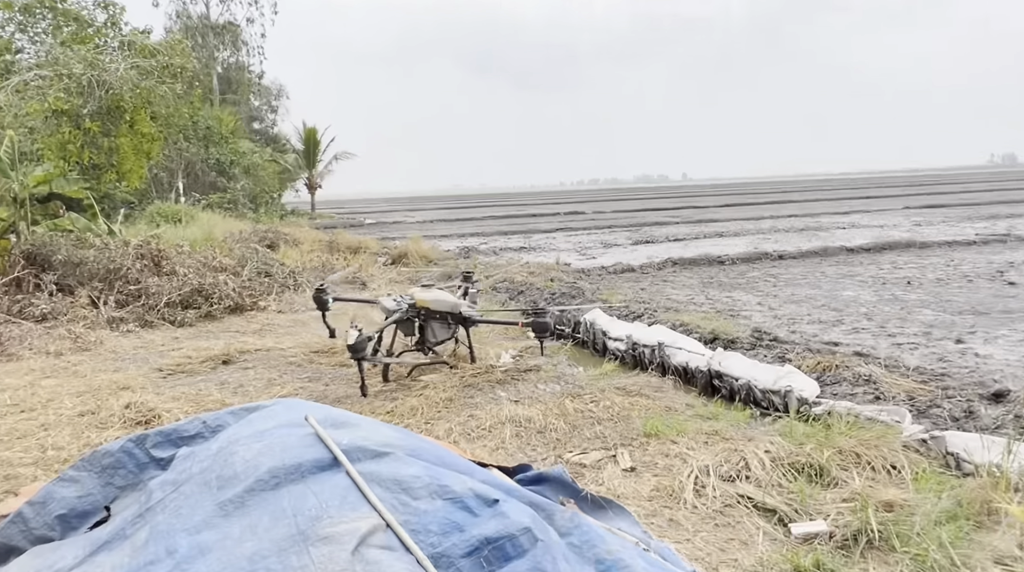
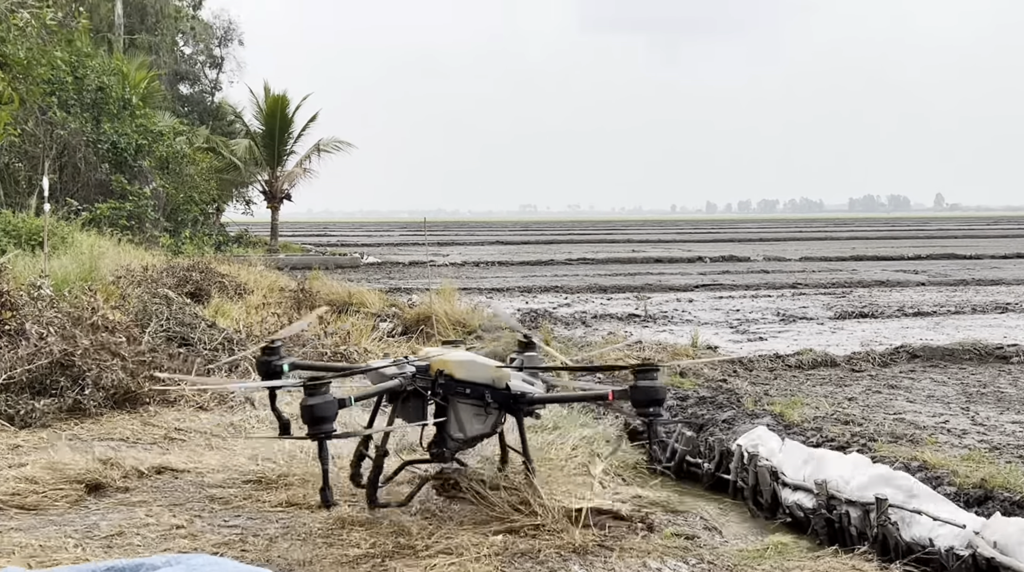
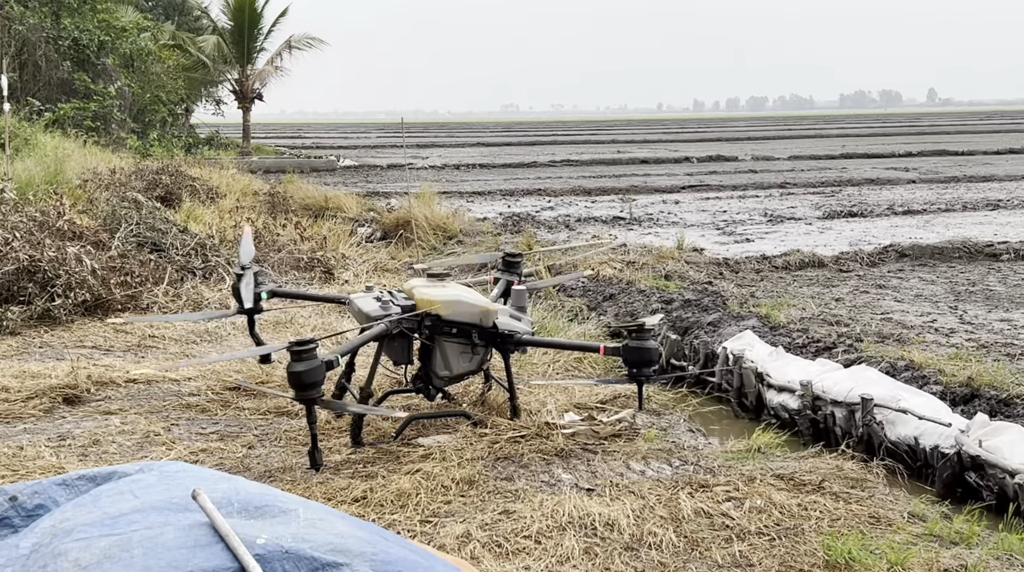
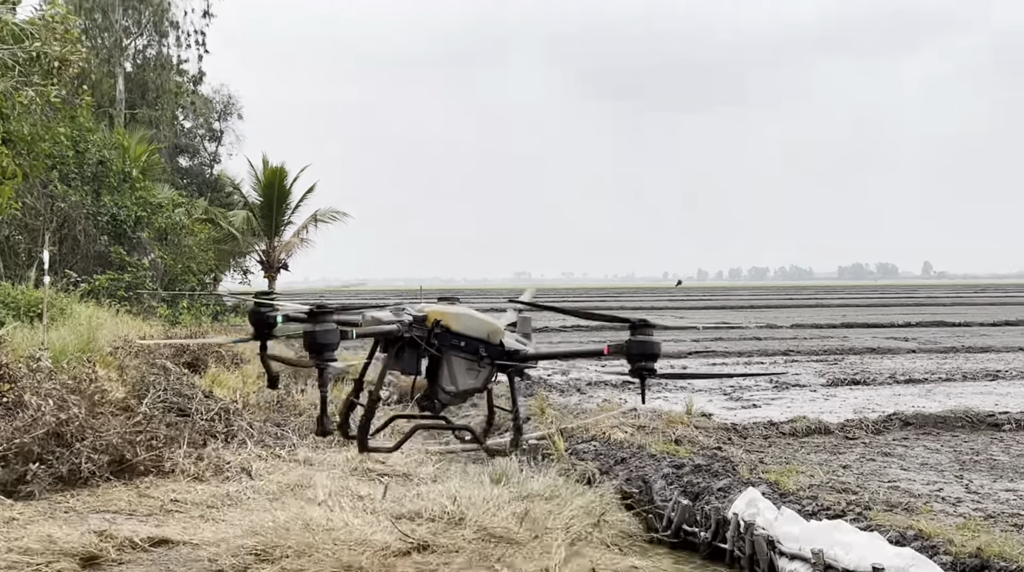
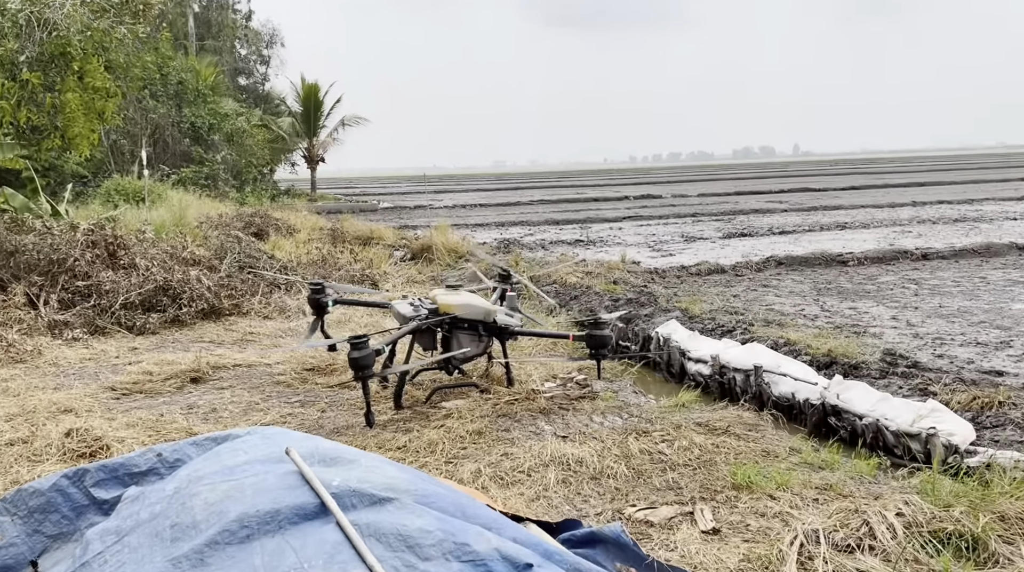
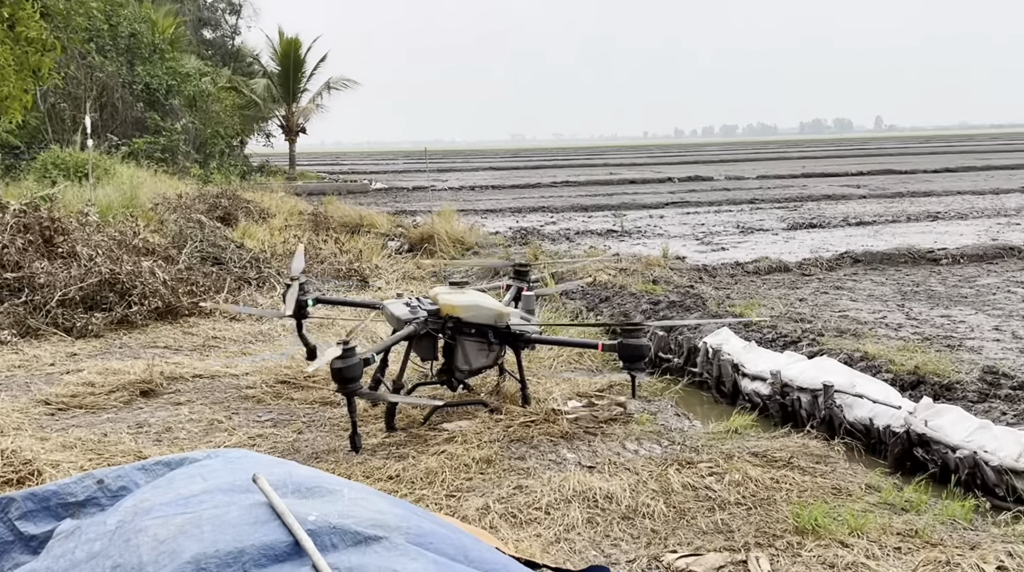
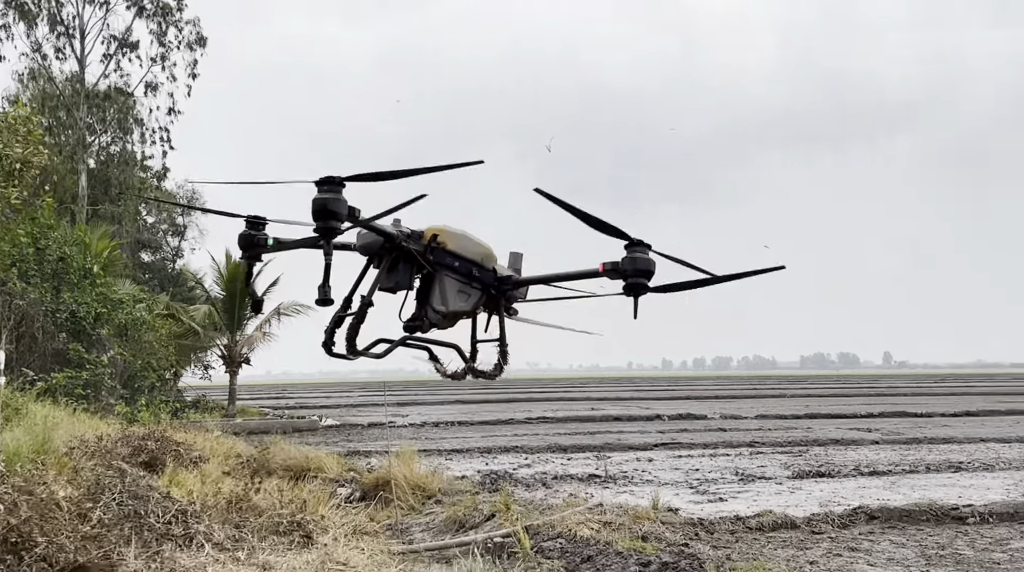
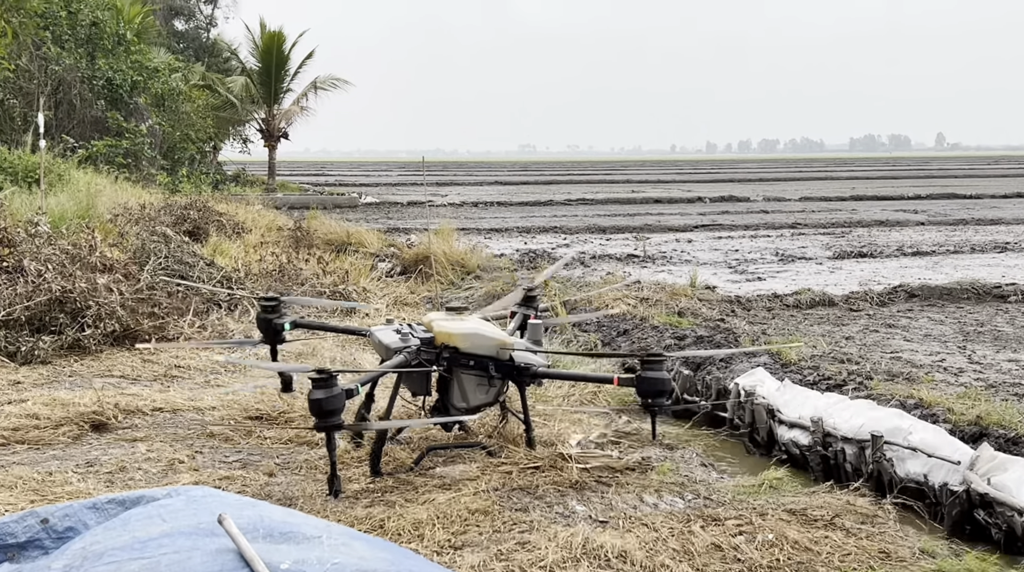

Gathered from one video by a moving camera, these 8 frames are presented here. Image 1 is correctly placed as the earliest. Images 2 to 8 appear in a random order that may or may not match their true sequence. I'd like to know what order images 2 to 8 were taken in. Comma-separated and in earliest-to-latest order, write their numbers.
5, 6, 3, 8, 2, 4, 7
